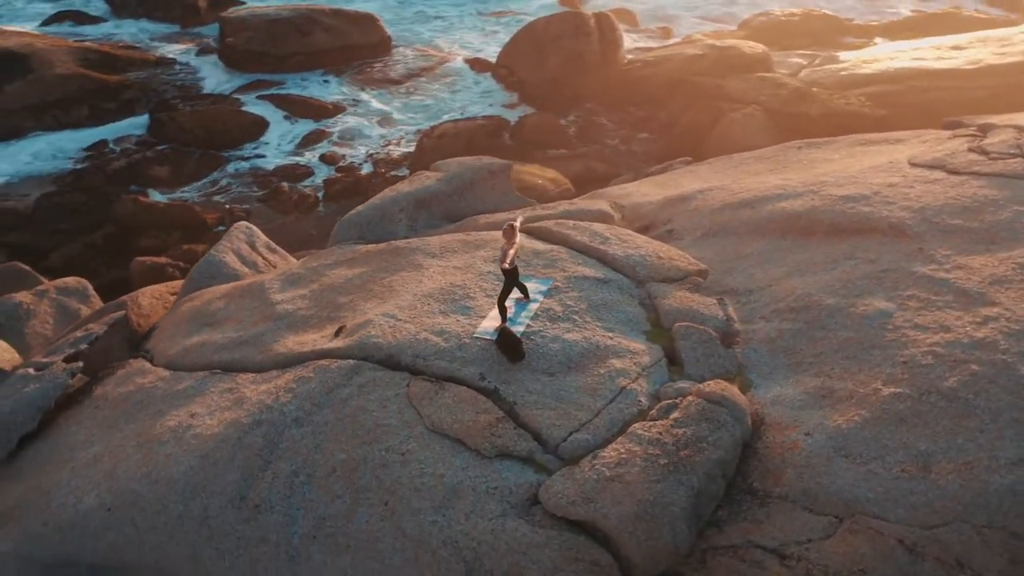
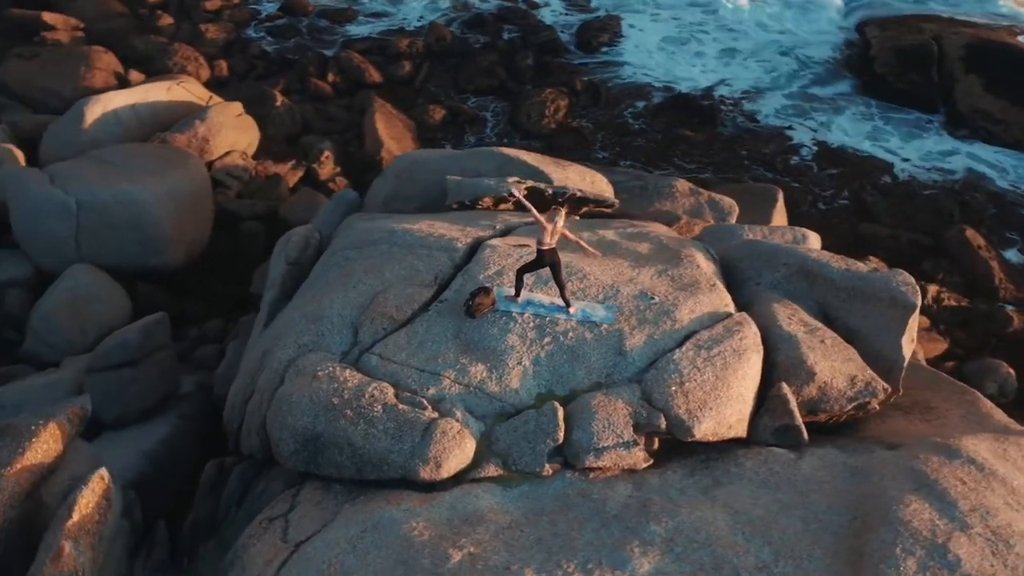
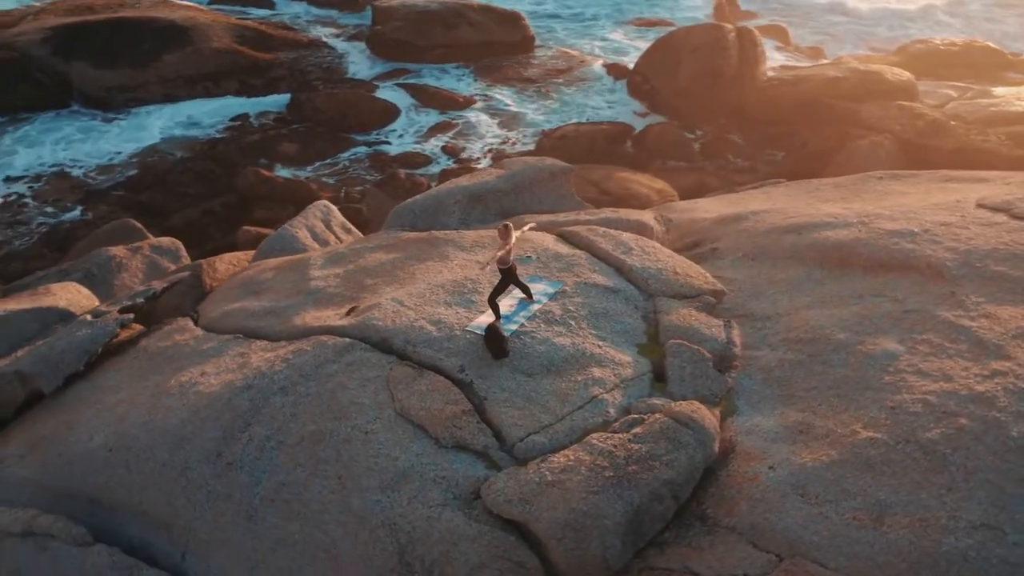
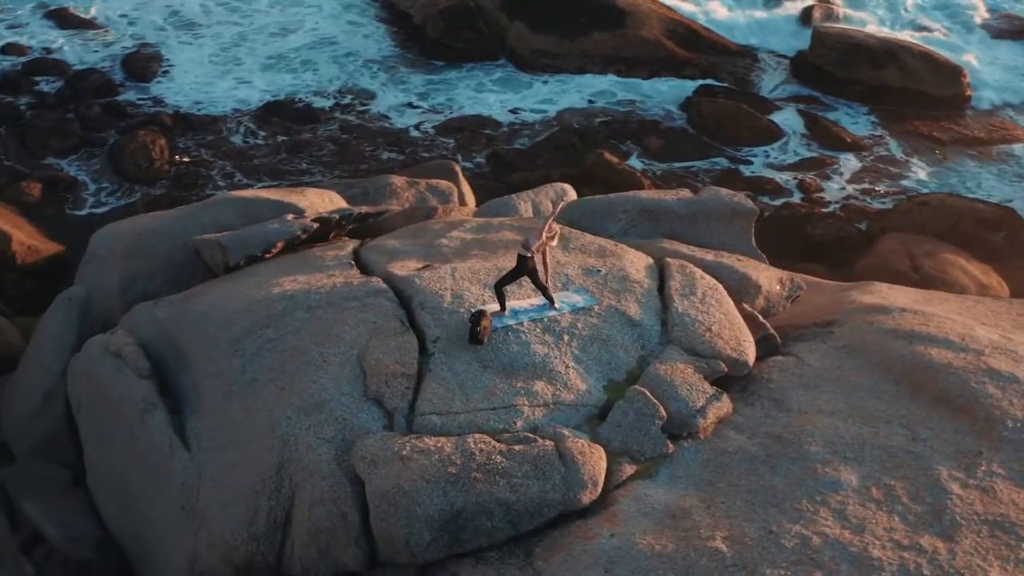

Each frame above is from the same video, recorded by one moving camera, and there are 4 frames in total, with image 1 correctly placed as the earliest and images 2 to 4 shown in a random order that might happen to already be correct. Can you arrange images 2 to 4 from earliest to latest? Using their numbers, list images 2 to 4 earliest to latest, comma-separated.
3, 4, 2
